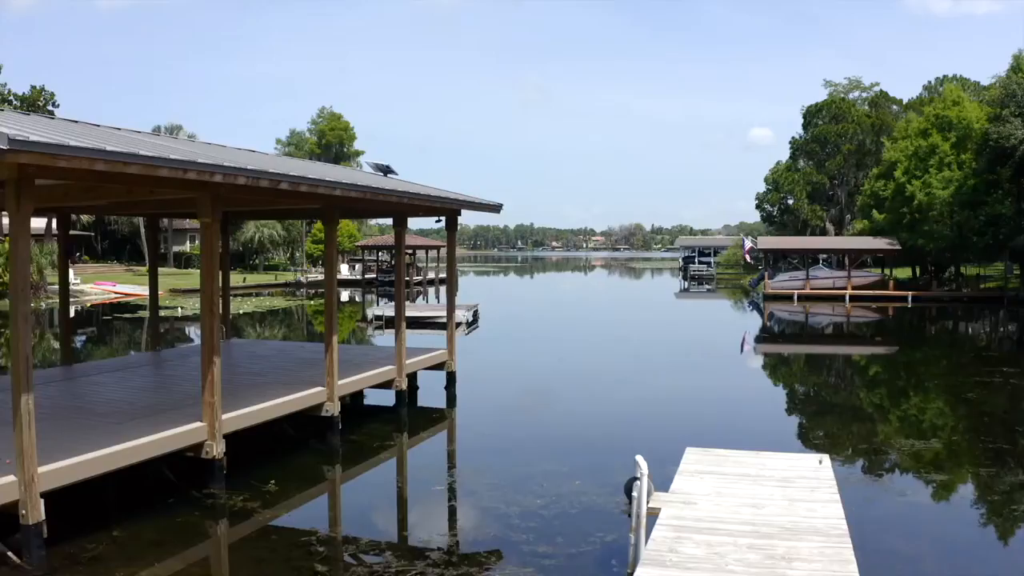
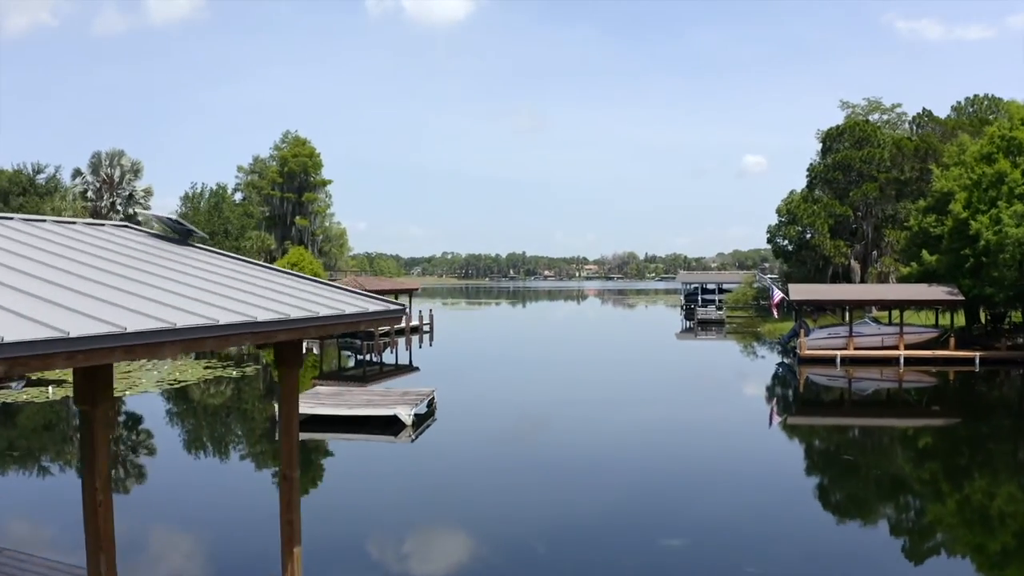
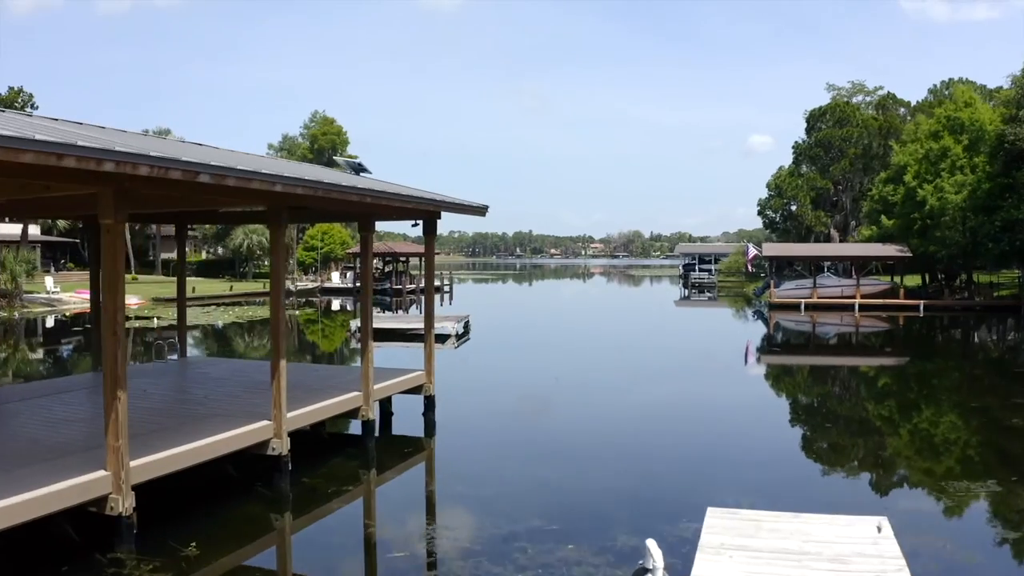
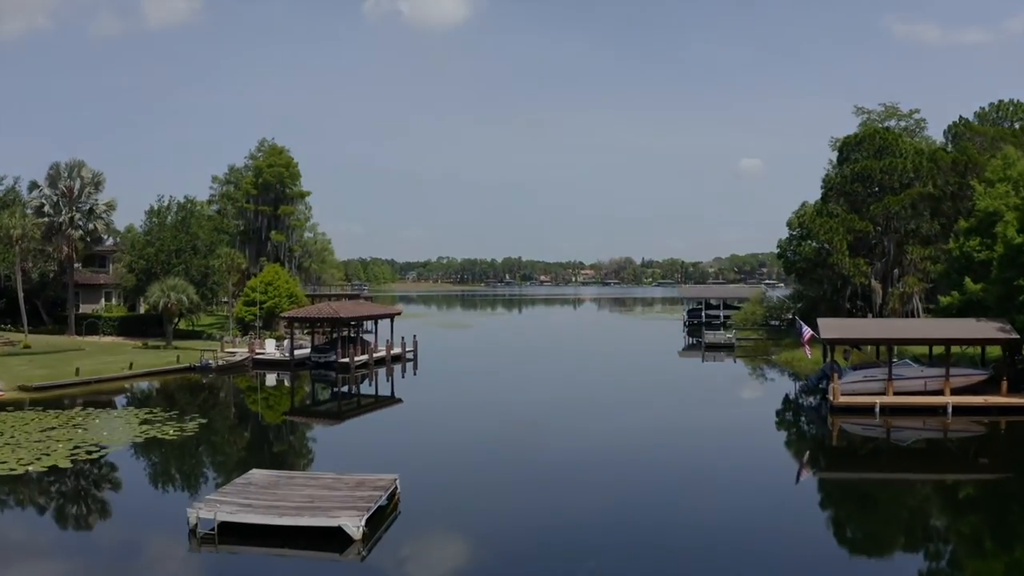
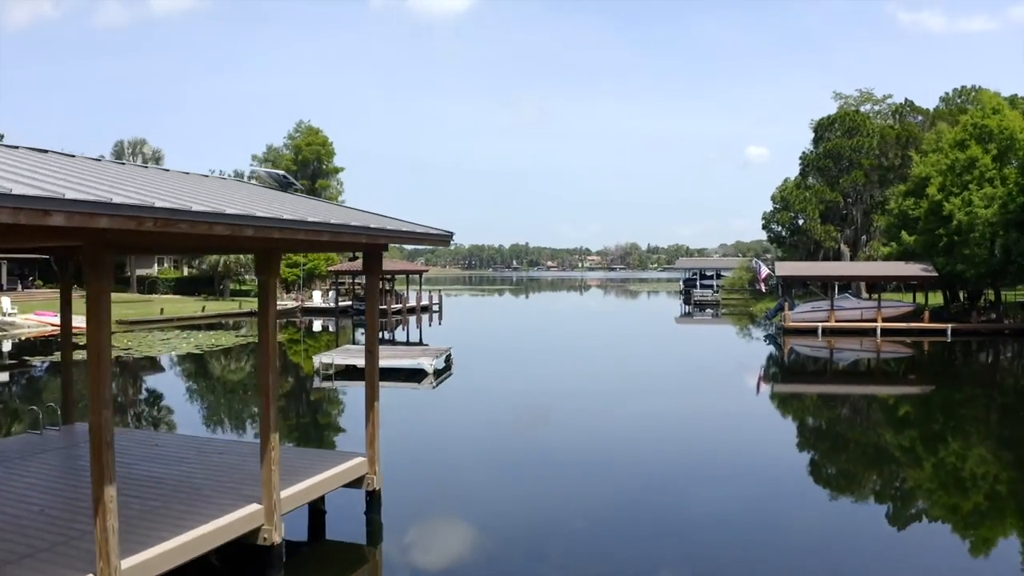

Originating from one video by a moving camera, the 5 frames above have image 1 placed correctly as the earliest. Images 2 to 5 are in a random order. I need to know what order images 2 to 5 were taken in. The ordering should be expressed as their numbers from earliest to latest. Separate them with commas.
3, 5, 2, 4
